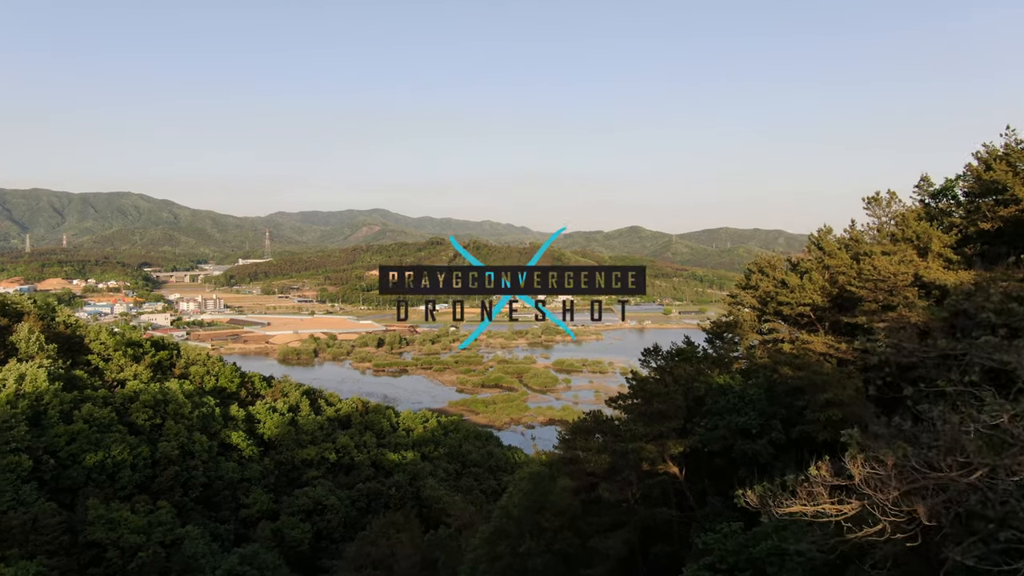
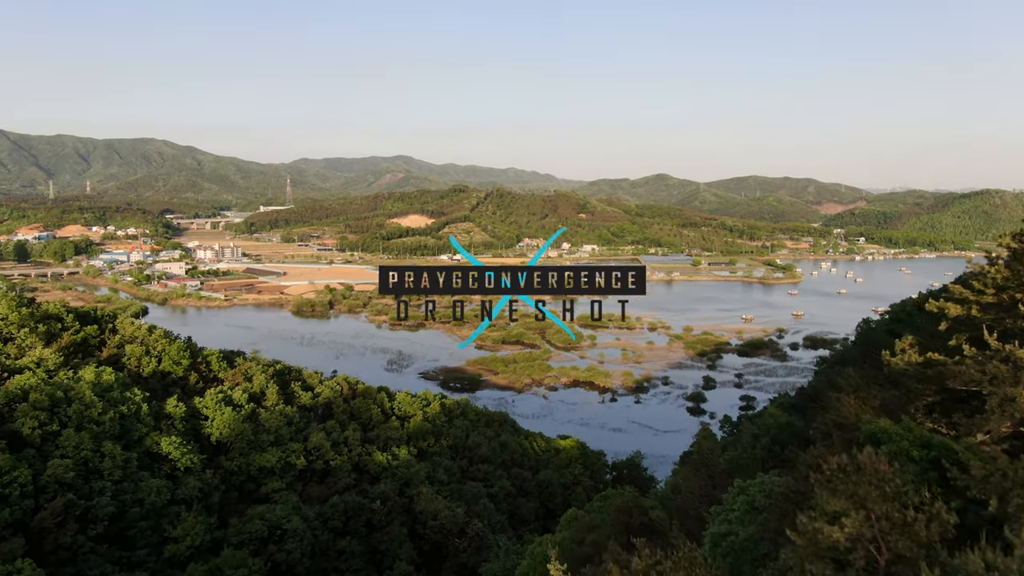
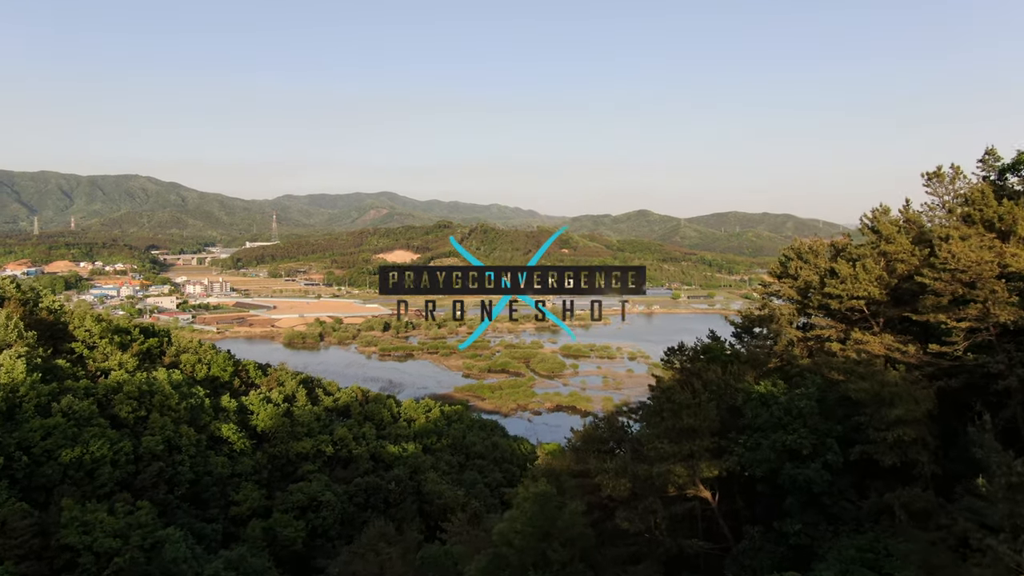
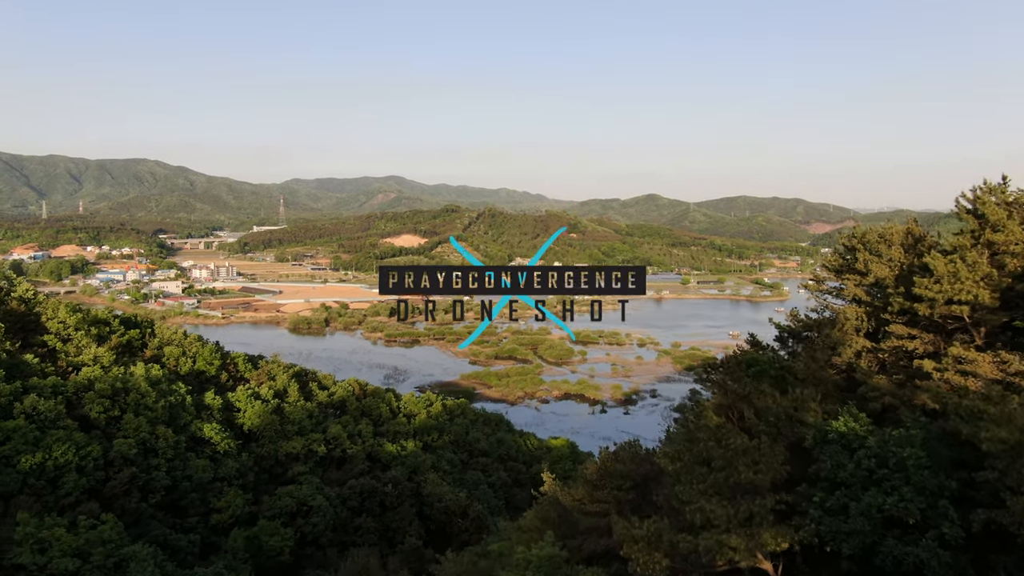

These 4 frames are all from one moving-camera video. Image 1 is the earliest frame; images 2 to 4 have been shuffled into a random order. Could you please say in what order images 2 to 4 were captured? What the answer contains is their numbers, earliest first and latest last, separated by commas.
3, 4, 2
